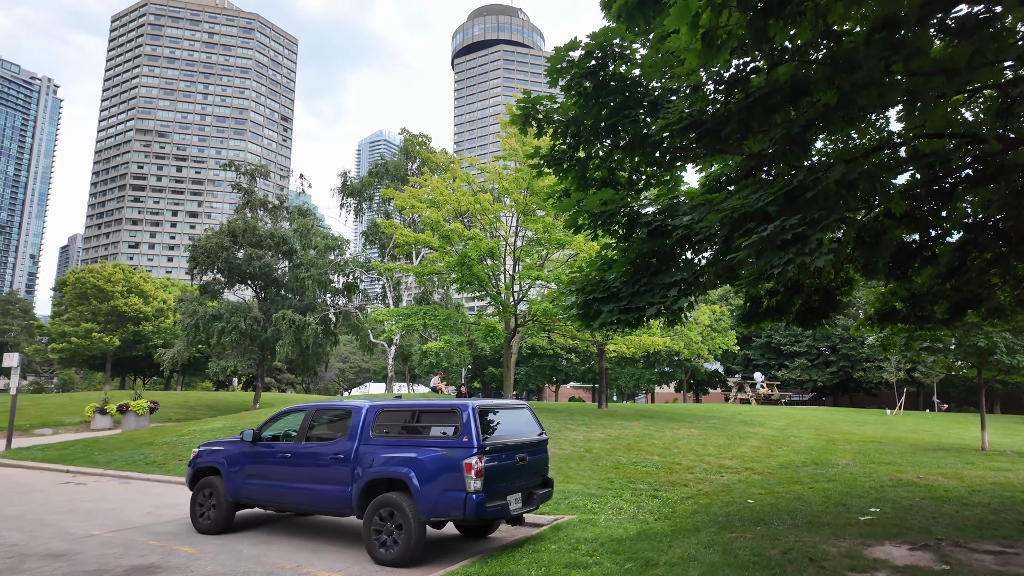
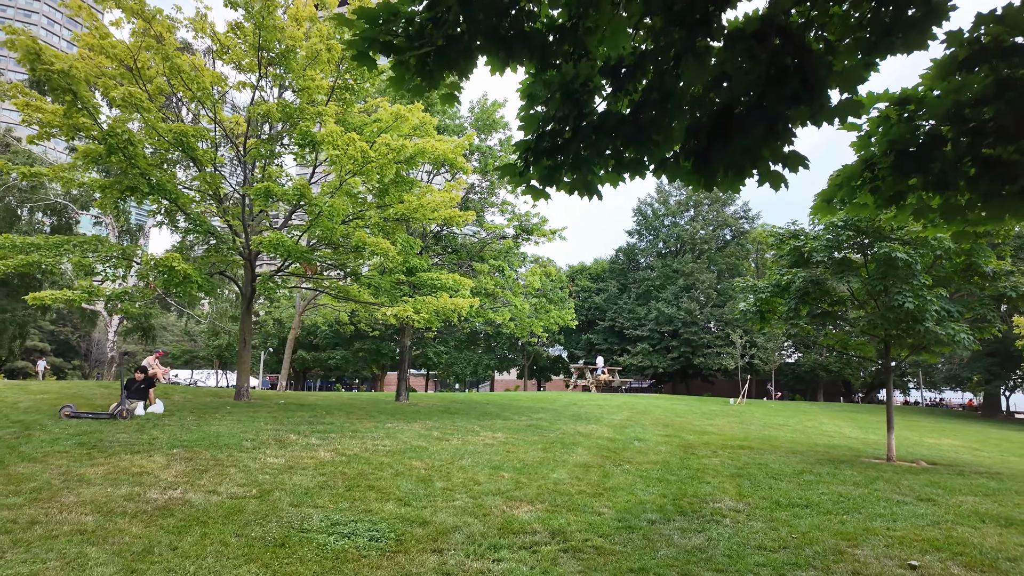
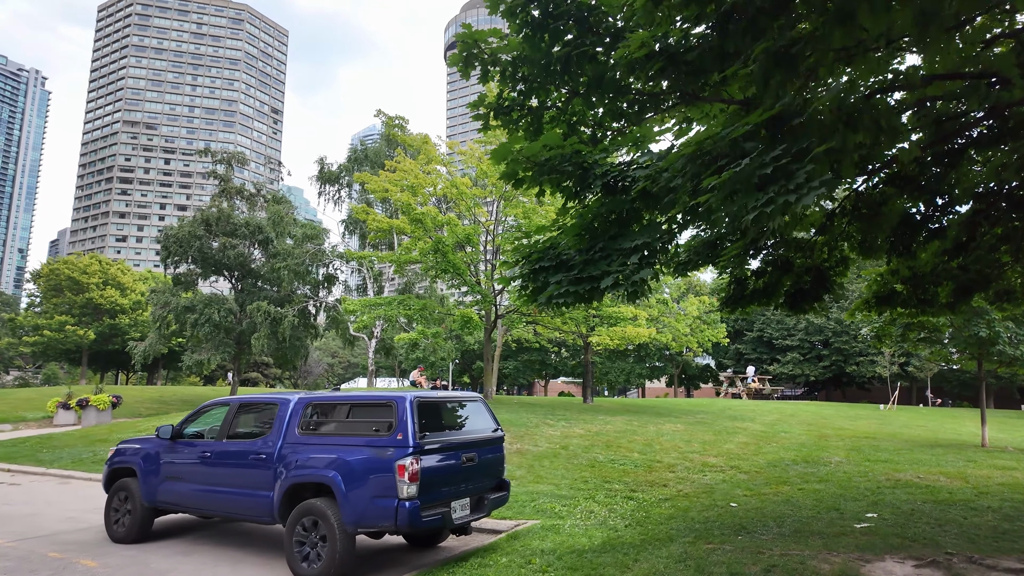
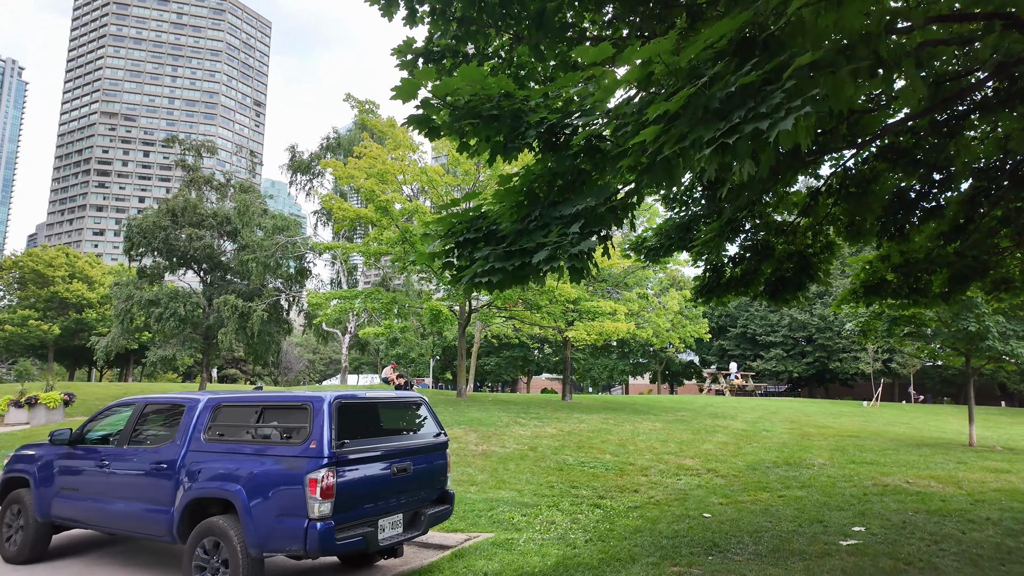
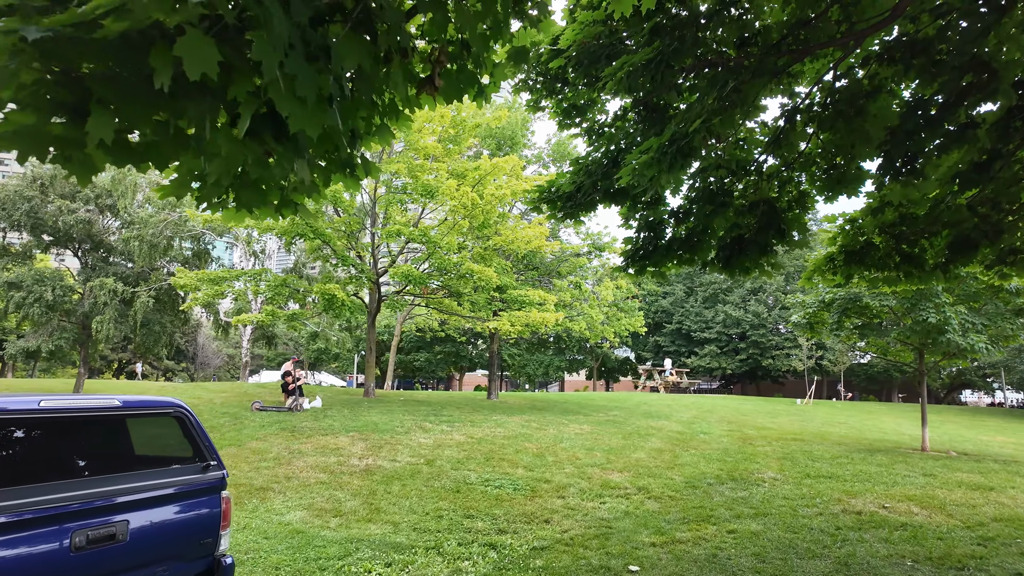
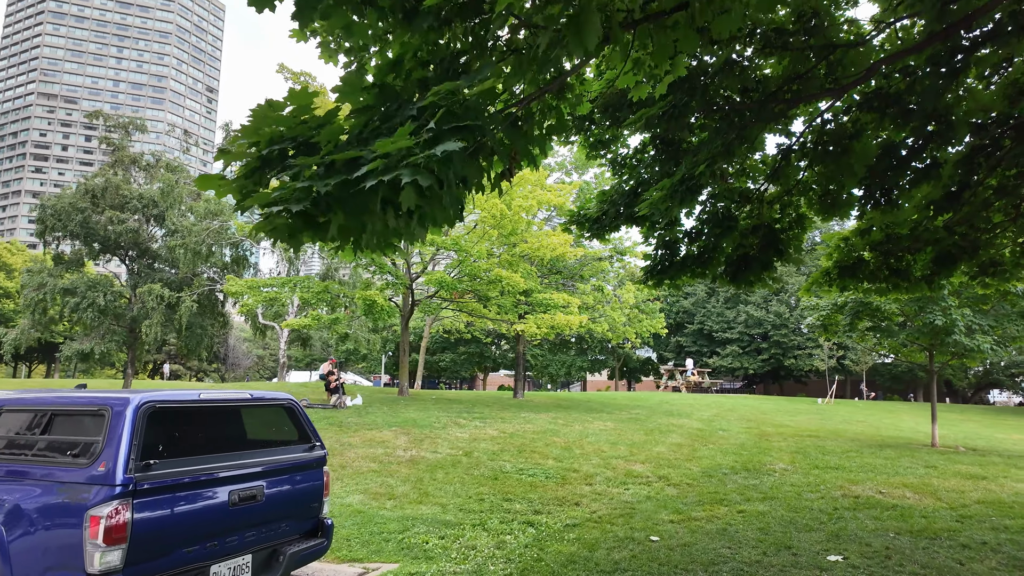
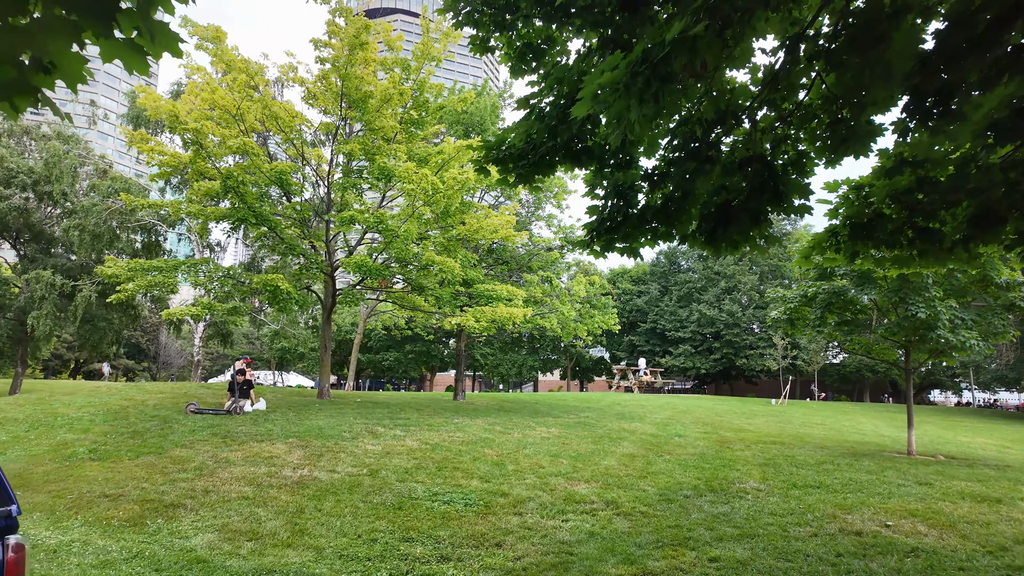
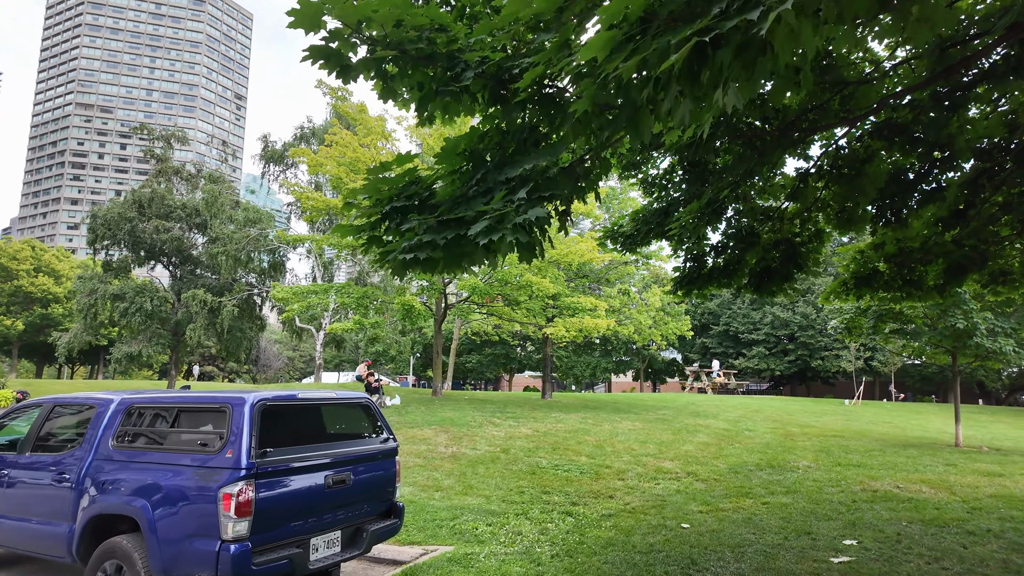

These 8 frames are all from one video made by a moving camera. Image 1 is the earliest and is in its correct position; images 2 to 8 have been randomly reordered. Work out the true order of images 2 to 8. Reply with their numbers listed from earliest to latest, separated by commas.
3, 4, 8, 6, 5, 7, 2
